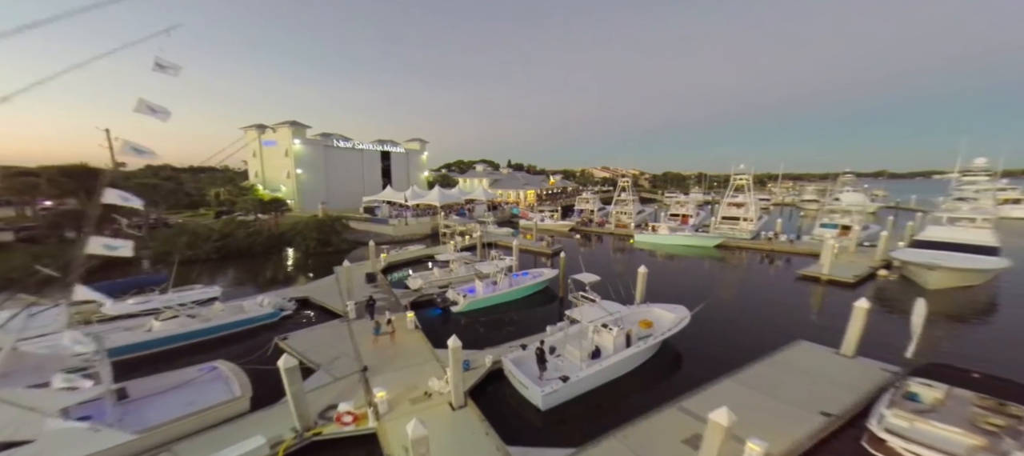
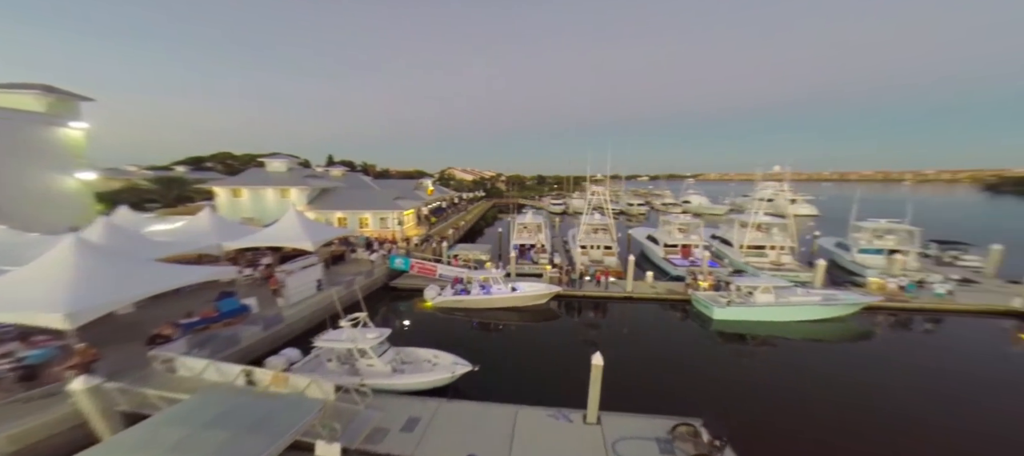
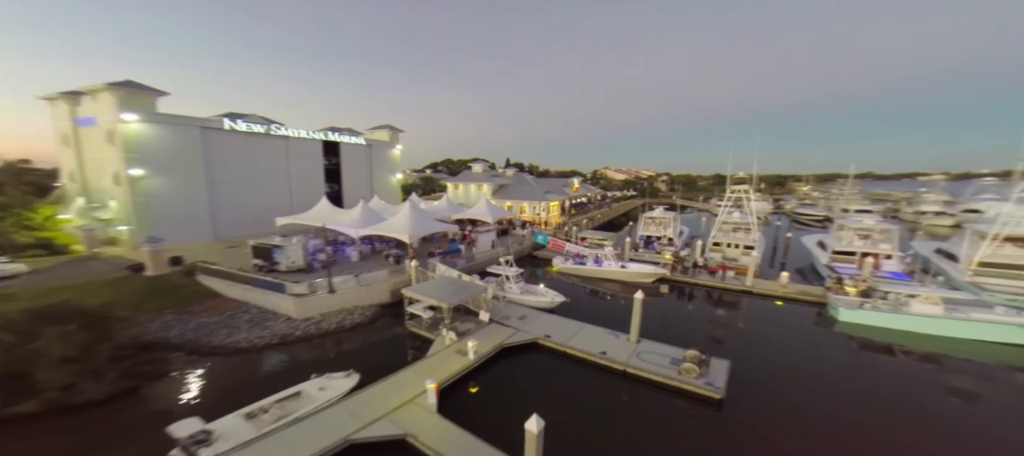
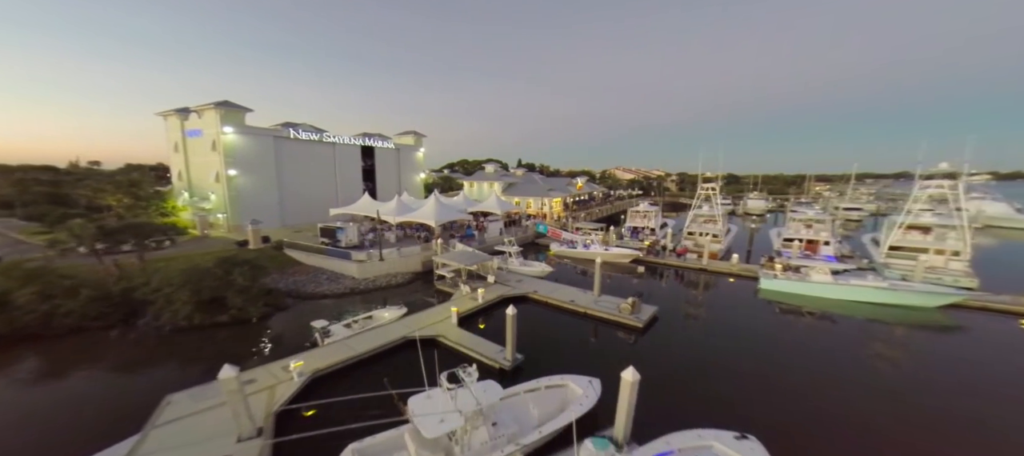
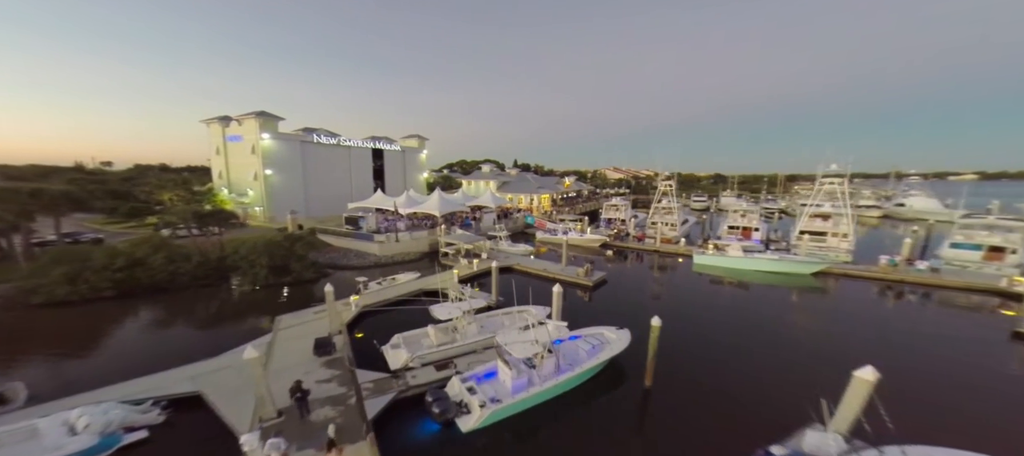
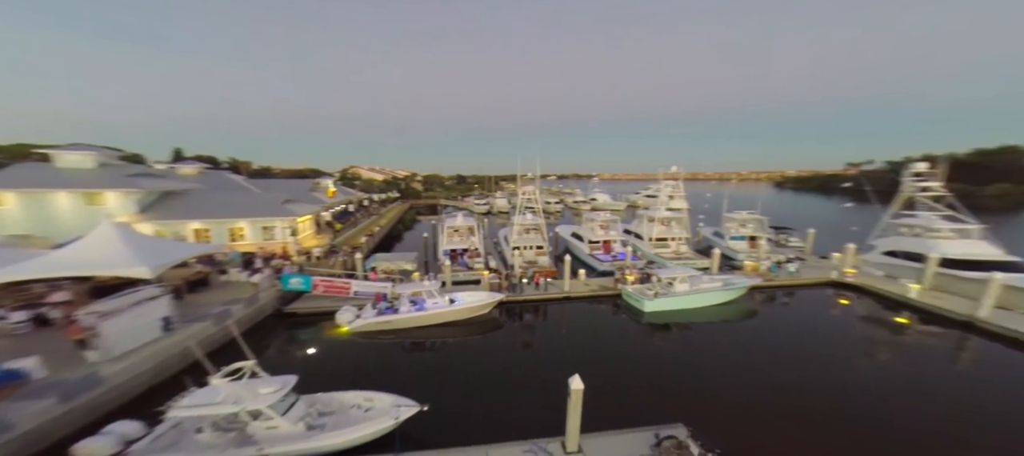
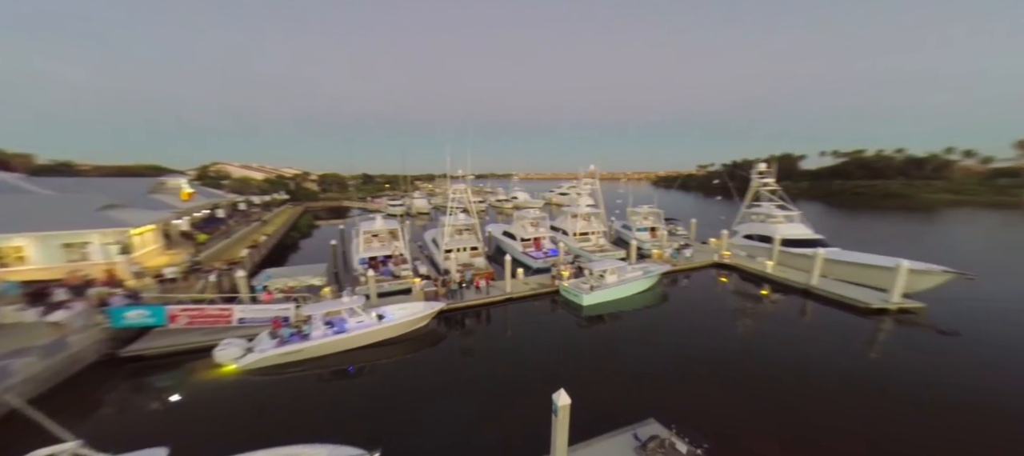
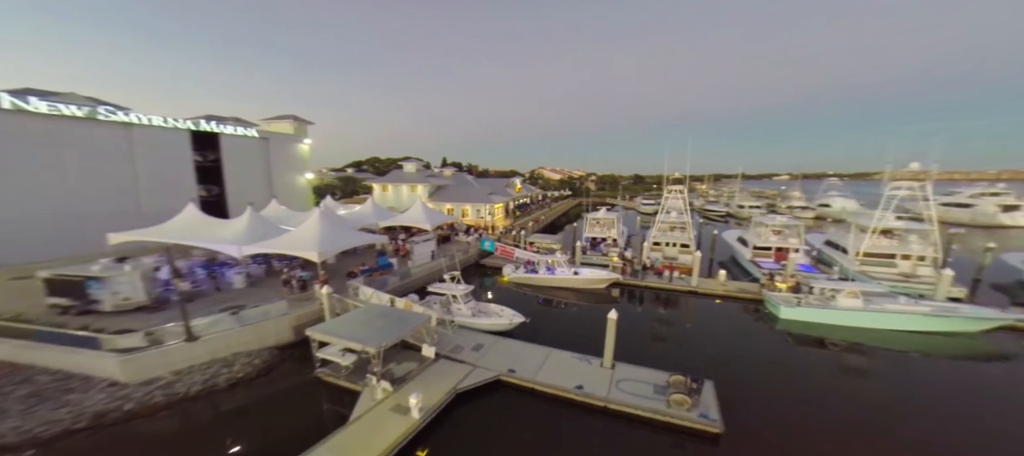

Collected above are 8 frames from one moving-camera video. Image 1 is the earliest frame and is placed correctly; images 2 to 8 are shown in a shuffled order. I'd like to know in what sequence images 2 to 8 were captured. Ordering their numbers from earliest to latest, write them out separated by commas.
5, 4, 3, 8, 2, 6, 7
